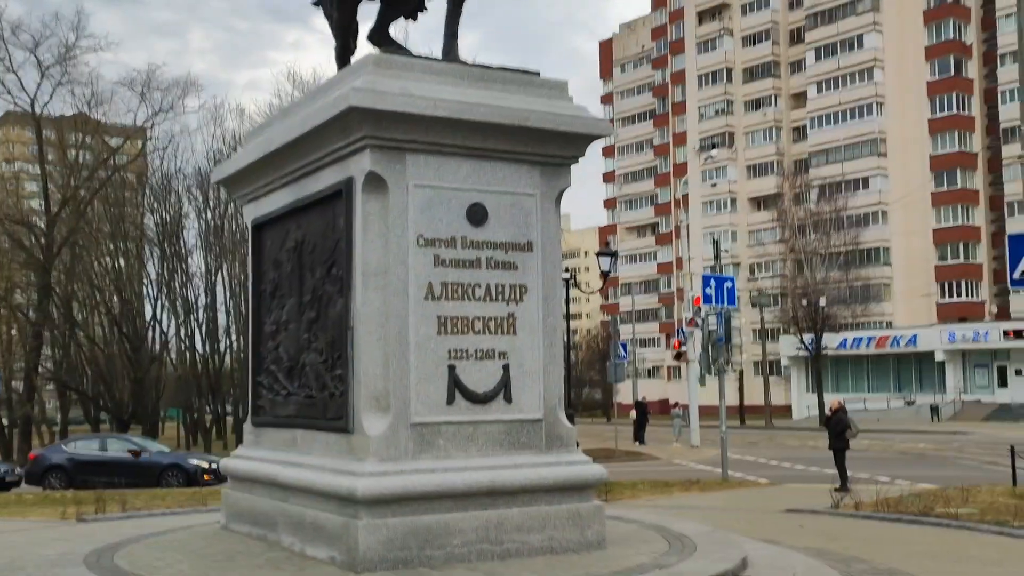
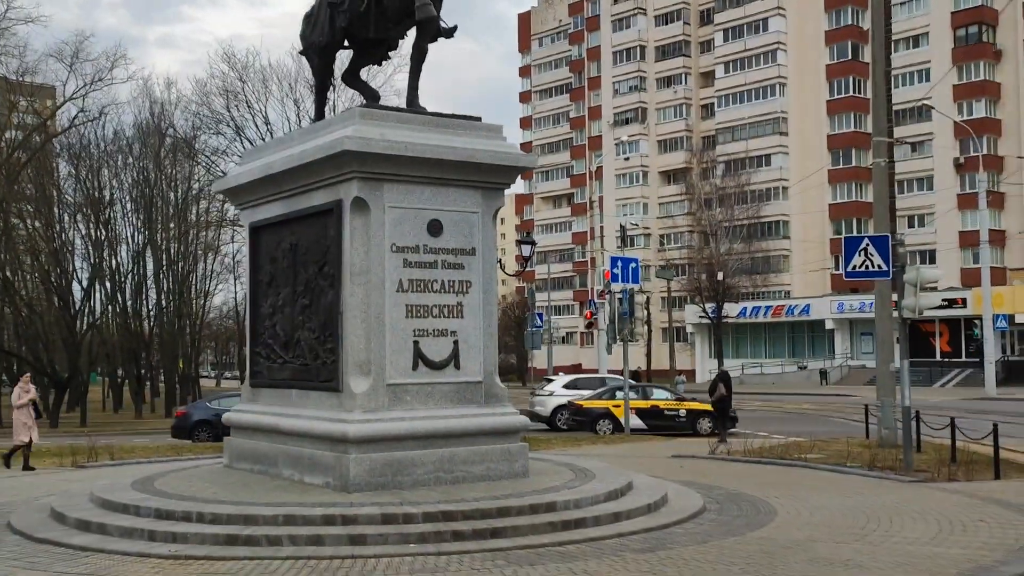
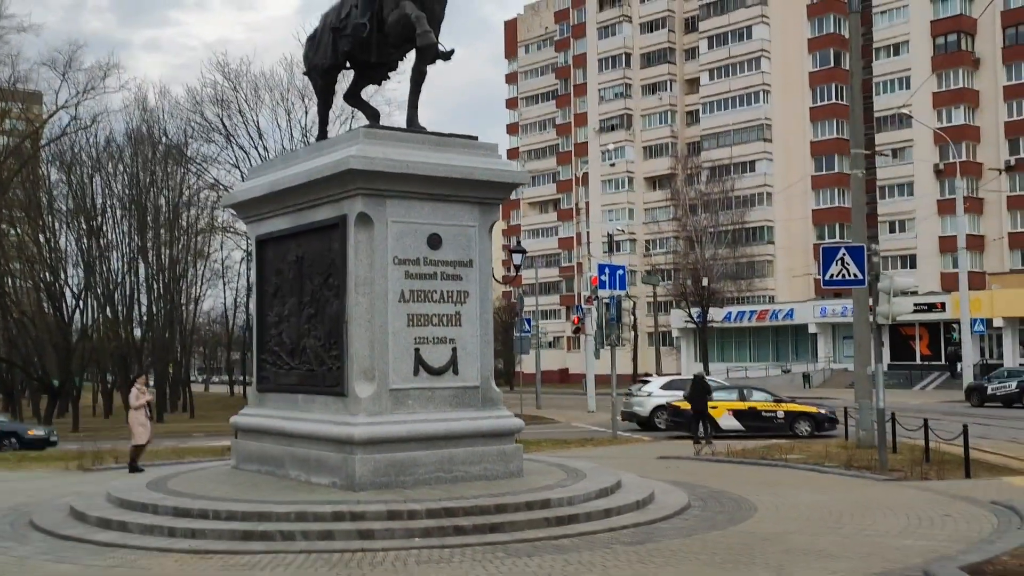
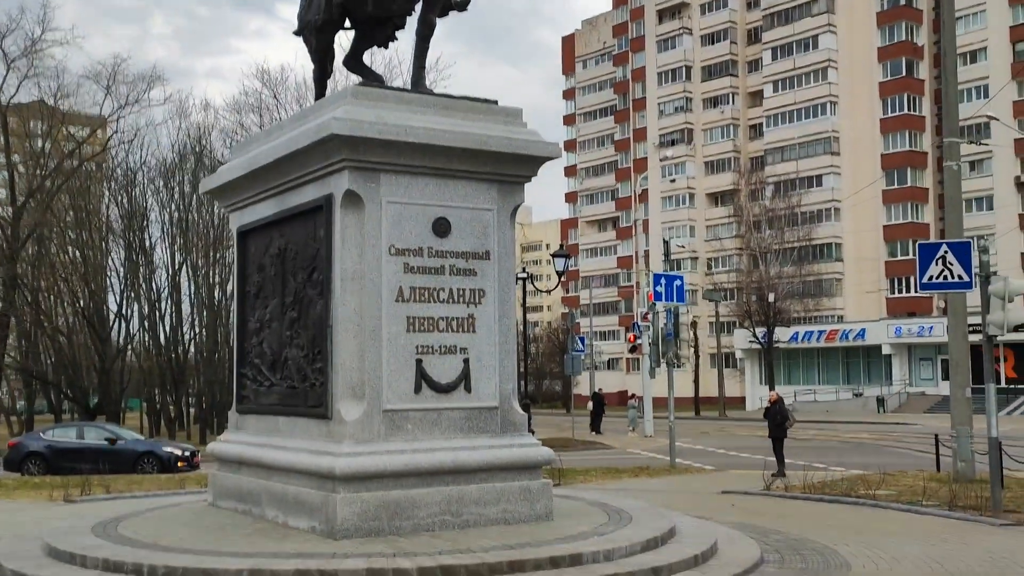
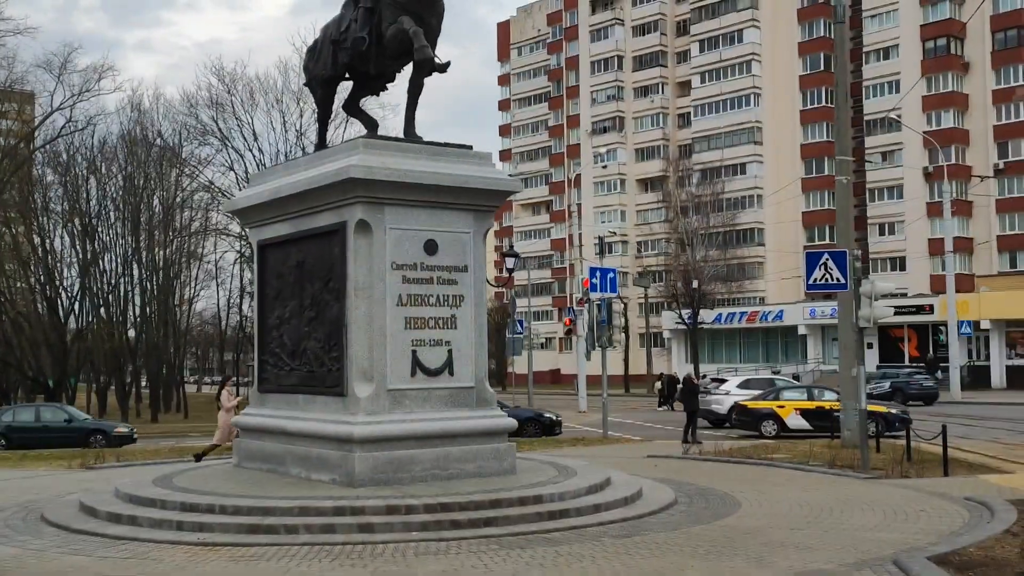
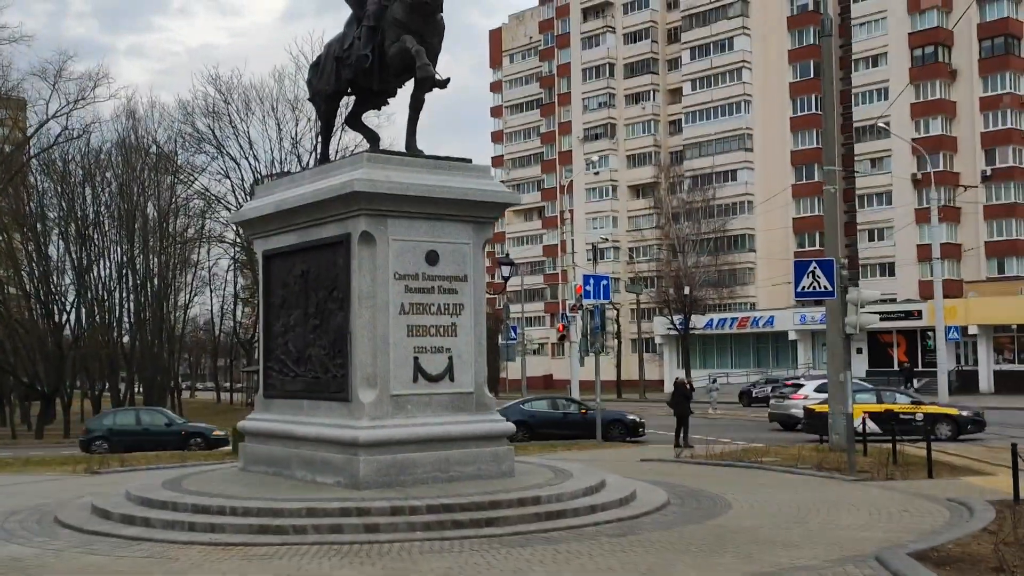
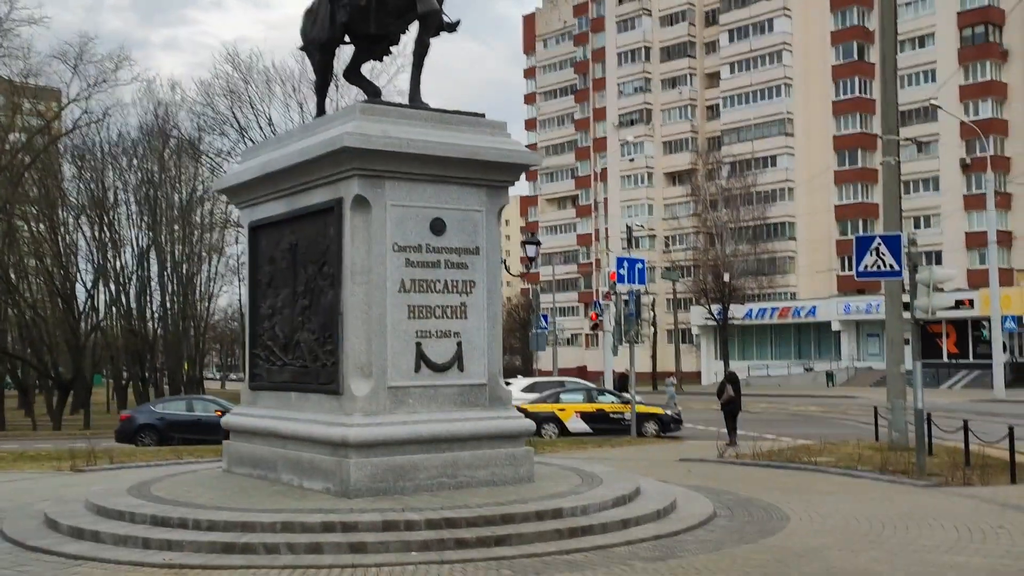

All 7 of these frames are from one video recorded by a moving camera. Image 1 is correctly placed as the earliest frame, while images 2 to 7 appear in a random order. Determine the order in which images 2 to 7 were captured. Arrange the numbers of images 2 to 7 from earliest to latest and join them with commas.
4, 7, 2, 3, 5, 6
